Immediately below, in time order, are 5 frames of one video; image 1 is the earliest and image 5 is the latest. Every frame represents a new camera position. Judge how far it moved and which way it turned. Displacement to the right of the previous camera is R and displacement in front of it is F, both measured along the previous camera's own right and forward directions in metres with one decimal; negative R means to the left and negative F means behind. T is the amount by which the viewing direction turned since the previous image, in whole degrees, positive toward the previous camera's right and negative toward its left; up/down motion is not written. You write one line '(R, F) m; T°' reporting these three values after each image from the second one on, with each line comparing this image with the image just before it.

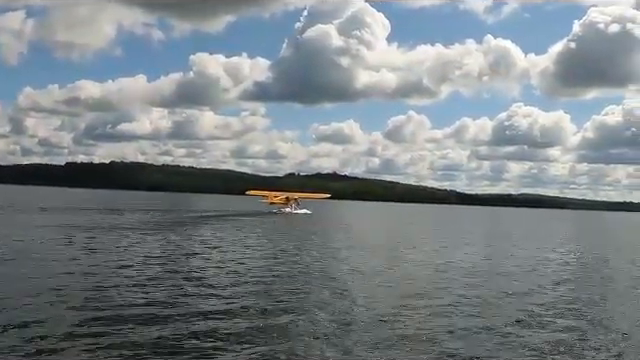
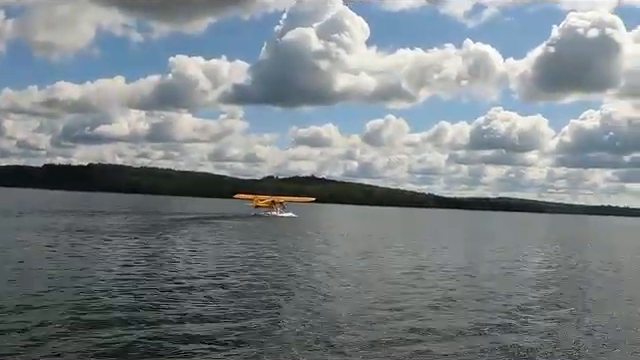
(-1.3, +0.5) m; +2°
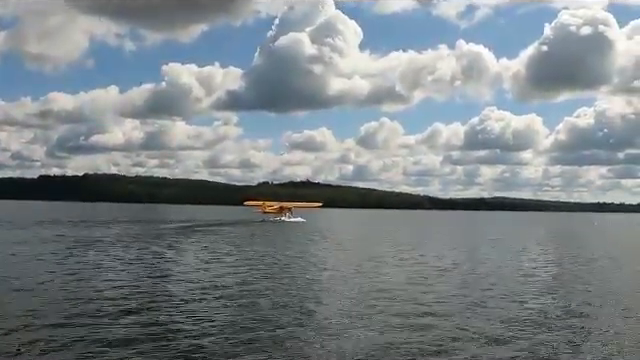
(-0.4, +0.1) m; 0°
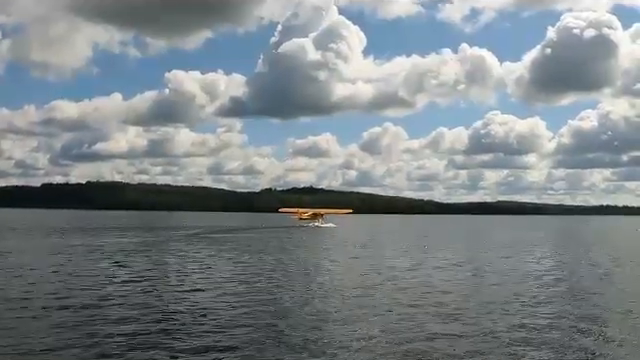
(+0.3, +0.2) m; 0°
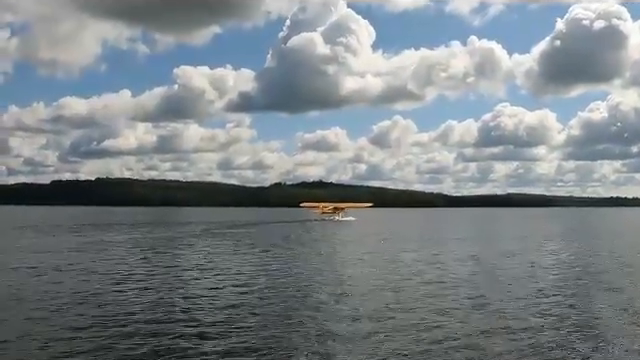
(+0.6, -0.1) m; -1°
